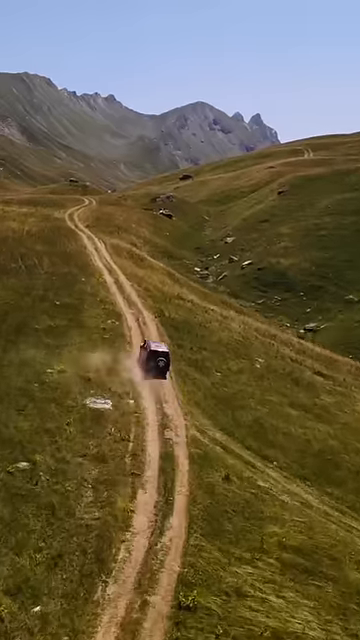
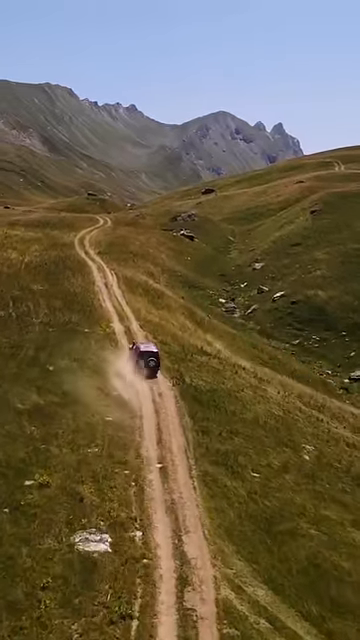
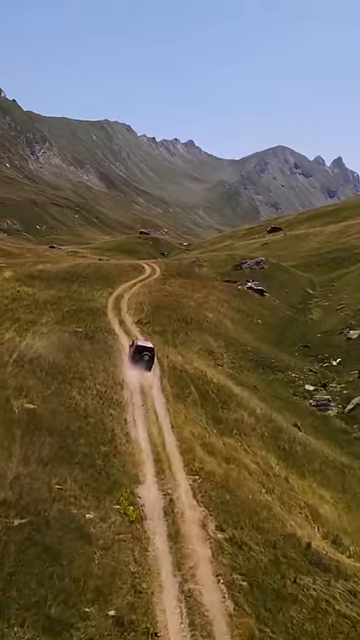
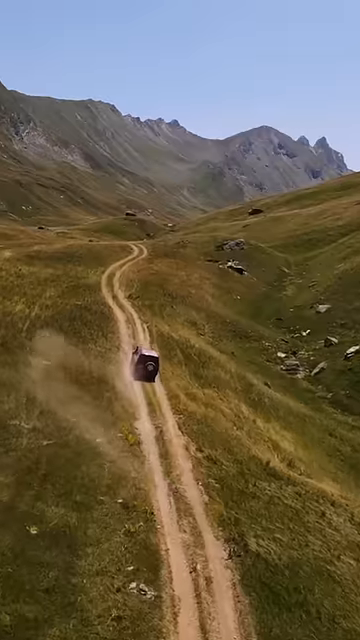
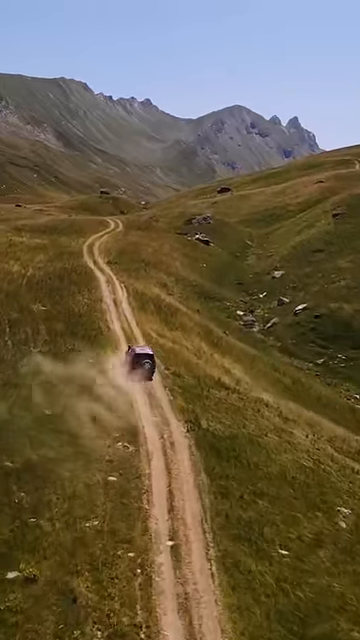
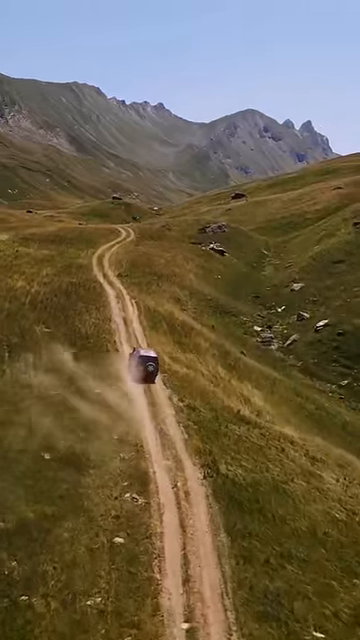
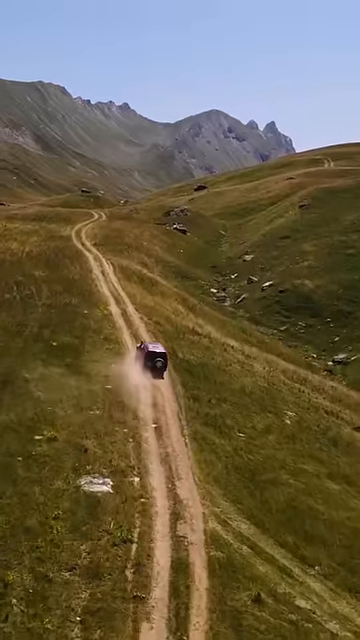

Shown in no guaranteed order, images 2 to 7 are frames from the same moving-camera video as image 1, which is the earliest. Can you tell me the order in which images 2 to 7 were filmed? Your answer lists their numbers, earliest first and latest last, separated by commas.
7, 2, 5, 6, 4, 3
